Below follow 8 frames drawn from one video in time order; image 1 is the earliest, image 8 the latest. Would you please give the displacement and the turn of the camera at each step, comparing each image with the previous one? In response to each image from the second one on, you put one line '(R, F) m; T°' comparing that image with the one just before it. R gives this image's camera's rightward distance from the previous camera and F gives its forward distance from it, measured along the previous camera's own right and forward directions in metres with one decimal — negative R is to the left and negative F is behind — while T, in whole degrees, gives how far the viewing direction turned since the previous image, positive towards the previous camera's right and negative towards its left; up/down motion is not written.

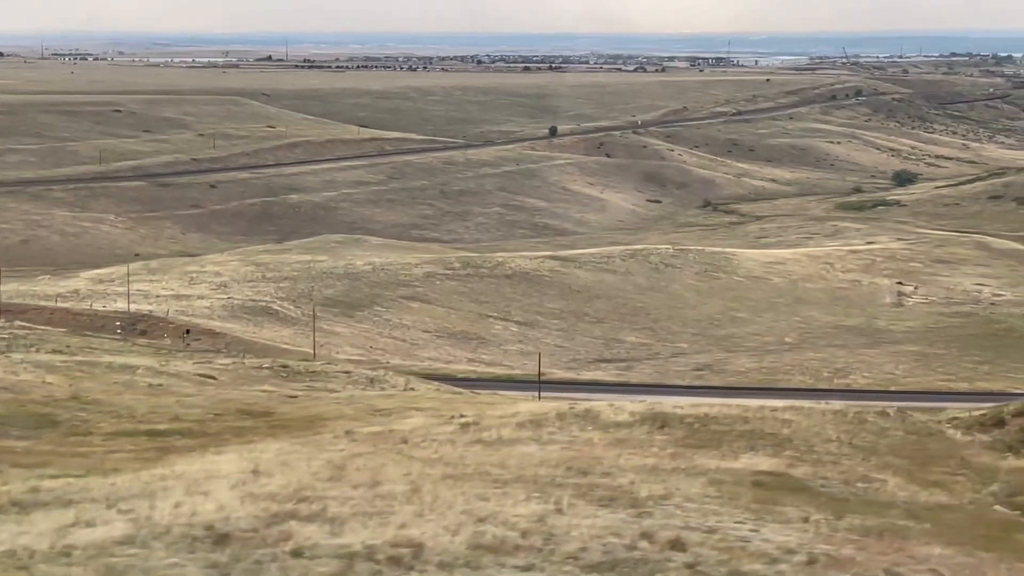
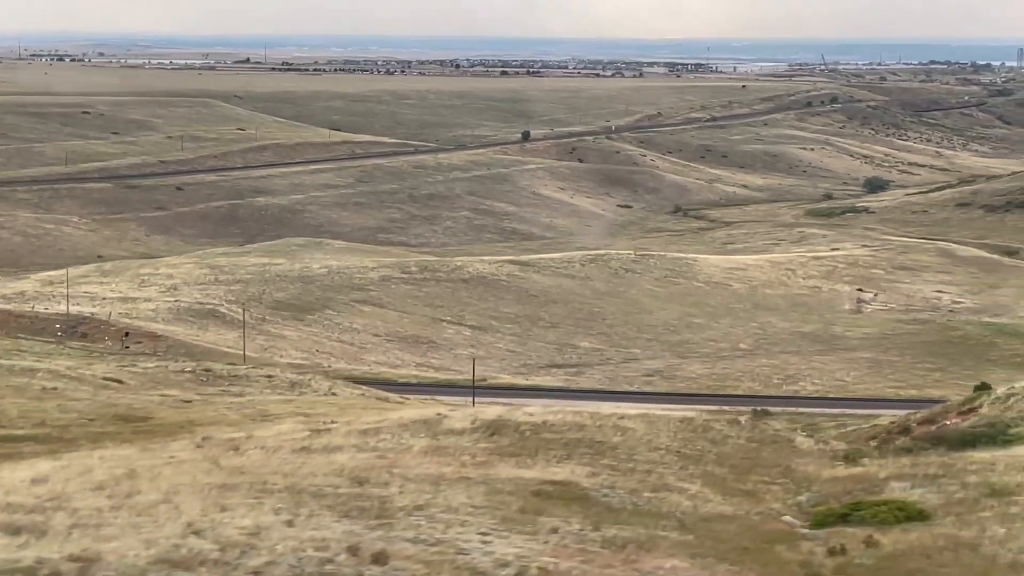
(+0.7, +0.1) m; +2°
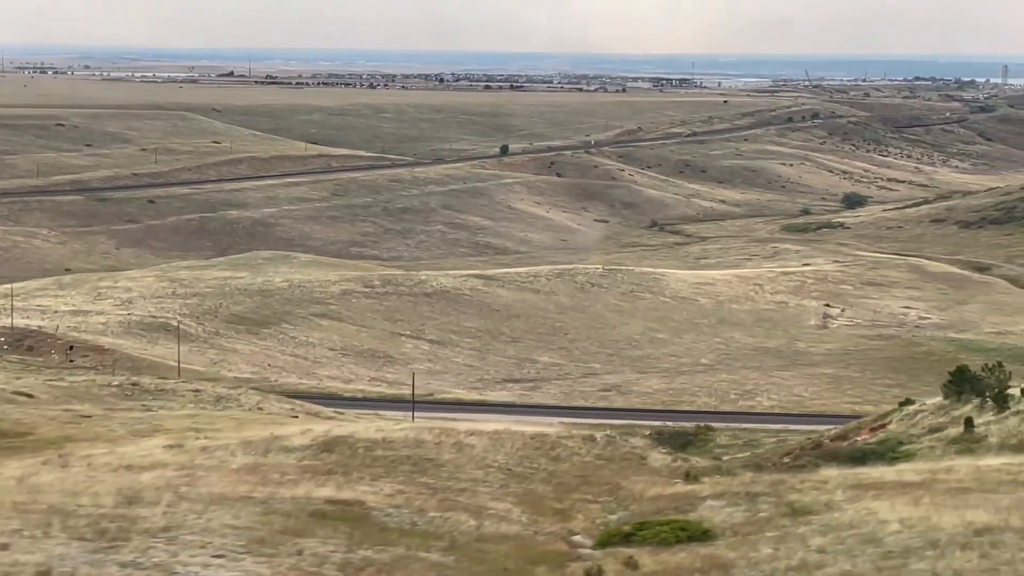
(+0.7, +0.1) m; +1°
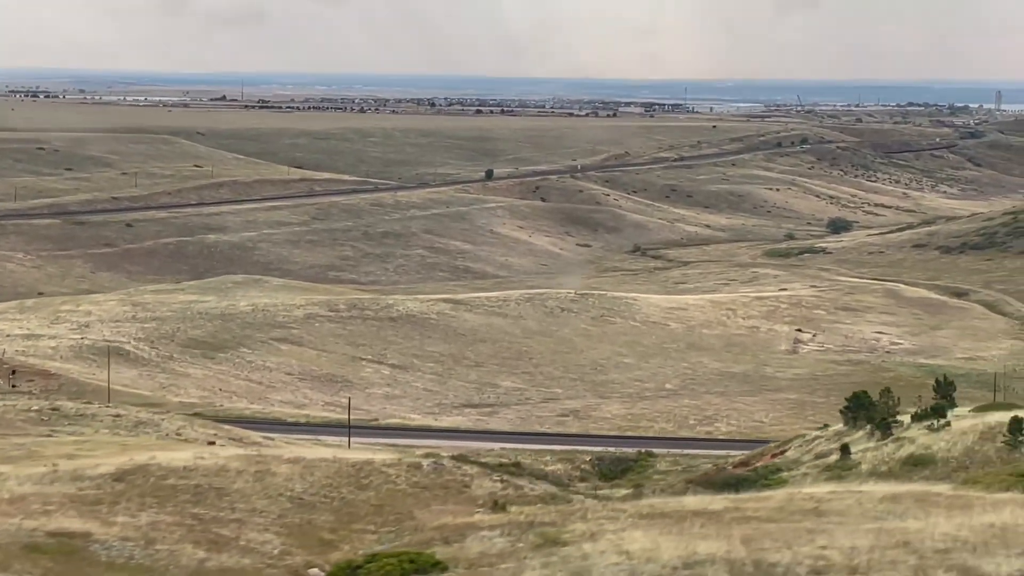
(+0.8, +0.1) m; +1°
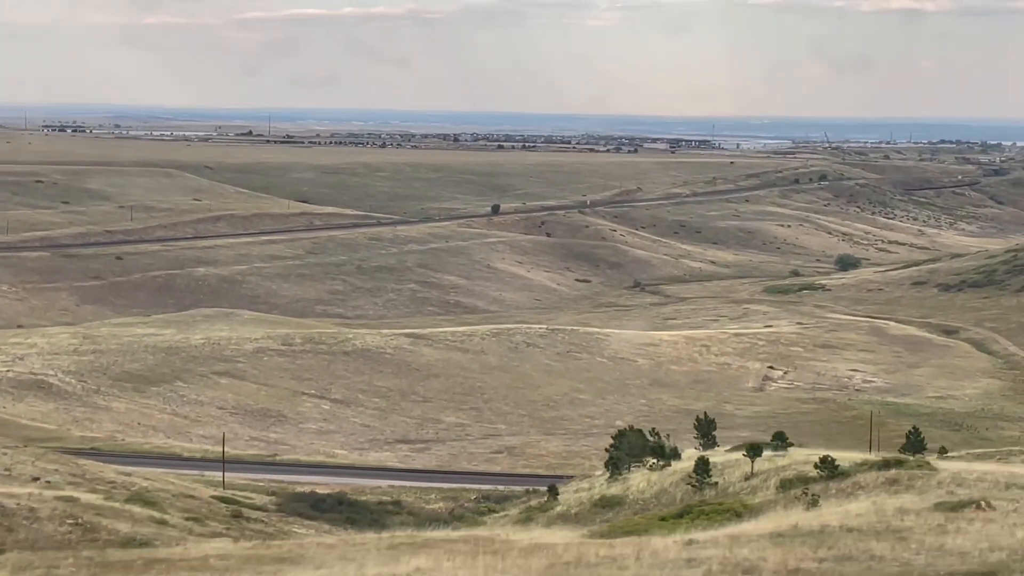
(+2.2, +0.2) m; 0°
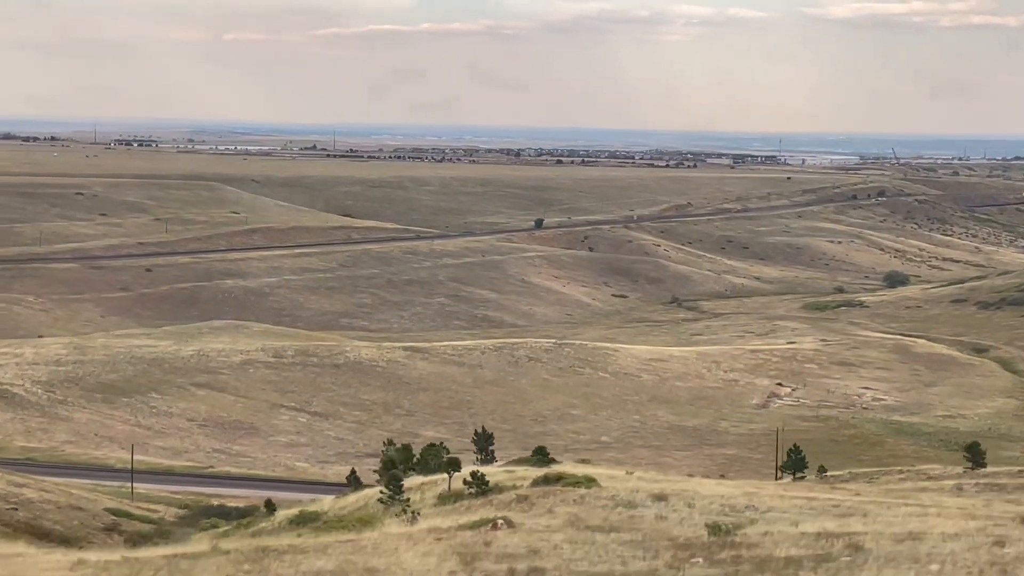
(+2.2, +0.3) m; -2°
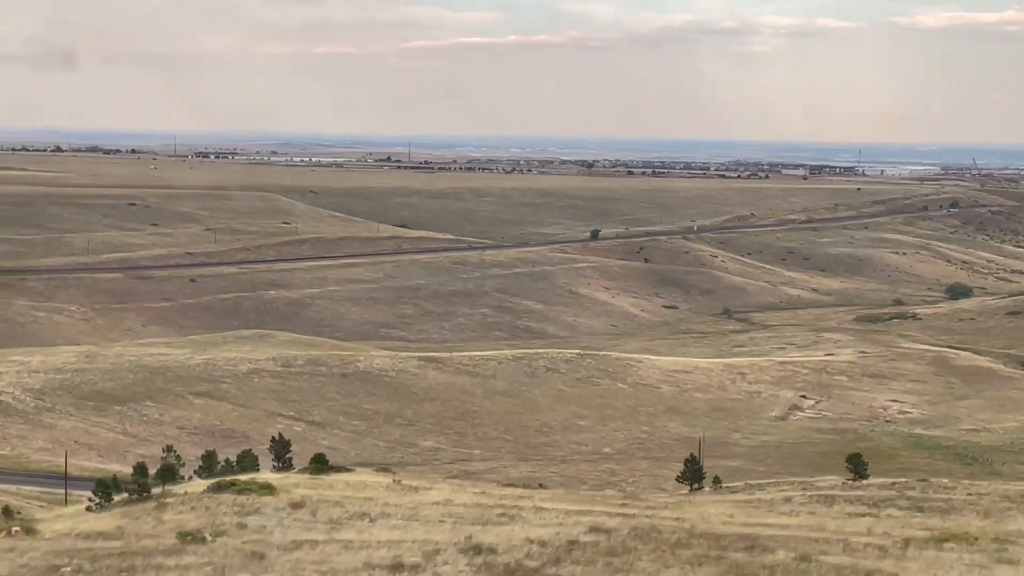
(+2.1, +0.2) m; -3°
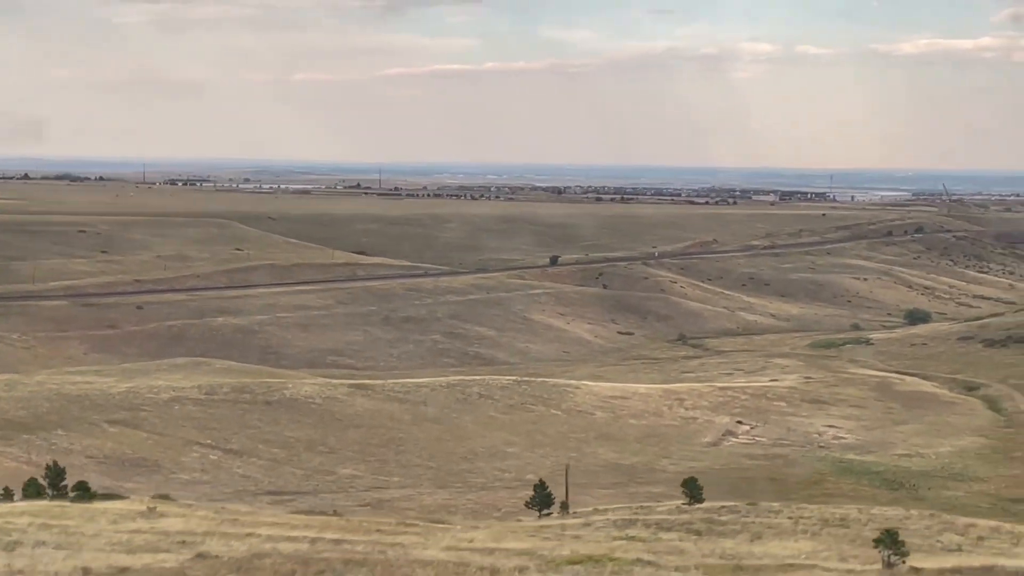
(+1.4, +0.1) m; +2°
